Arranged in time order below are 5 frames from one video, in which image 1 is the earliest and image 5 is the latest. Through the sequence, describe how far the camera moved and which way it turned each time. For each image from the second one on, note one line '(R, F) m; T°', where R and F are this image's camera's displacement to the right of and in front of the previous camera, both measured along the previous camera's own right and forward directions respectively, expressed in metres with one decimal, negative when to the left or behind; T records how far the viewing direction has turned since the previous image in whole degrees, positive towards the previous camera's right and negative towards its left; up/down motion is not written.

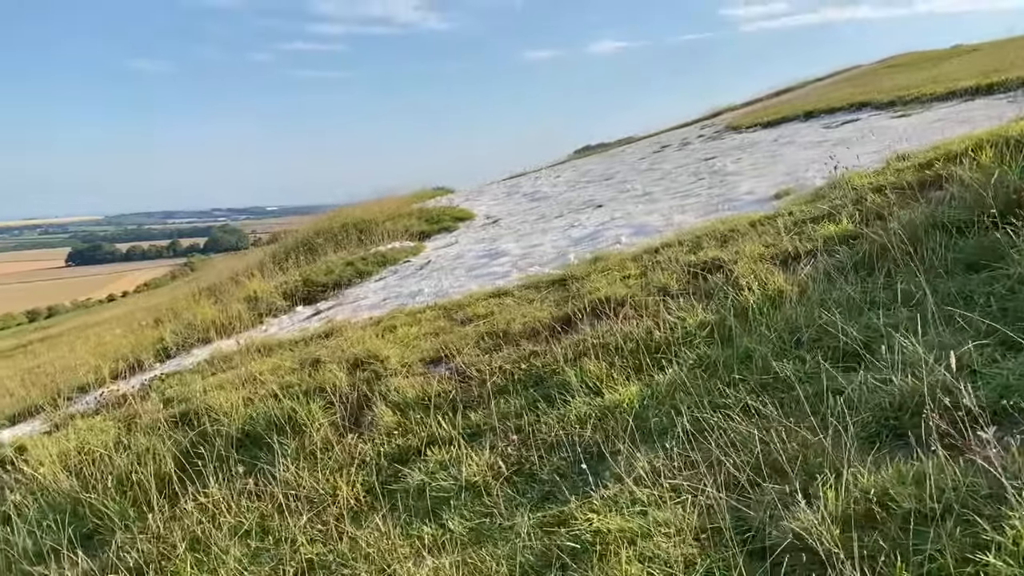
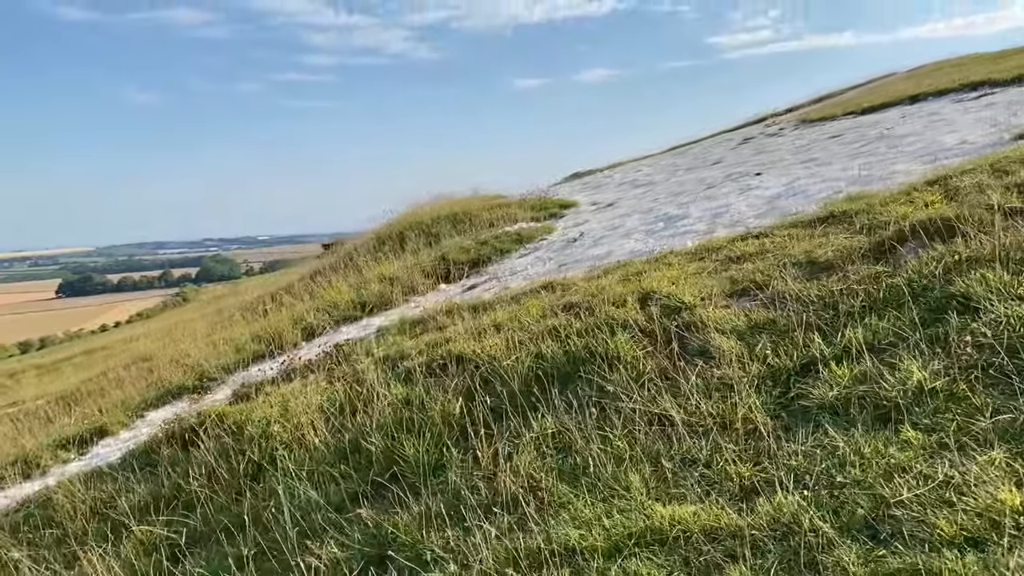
(-2.1, +0.6) m; 0°
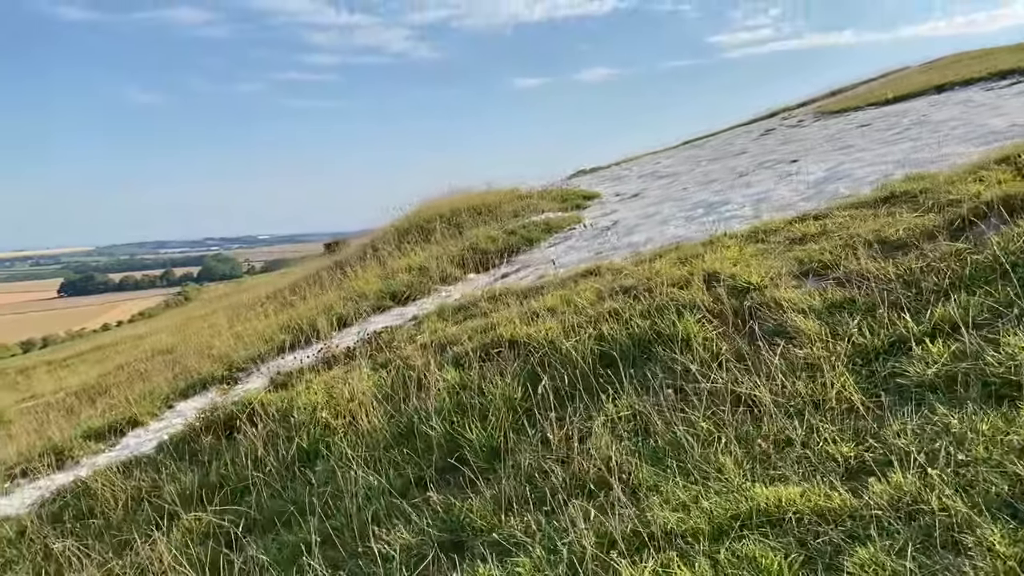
(-0.4, +0.2) m; 0°
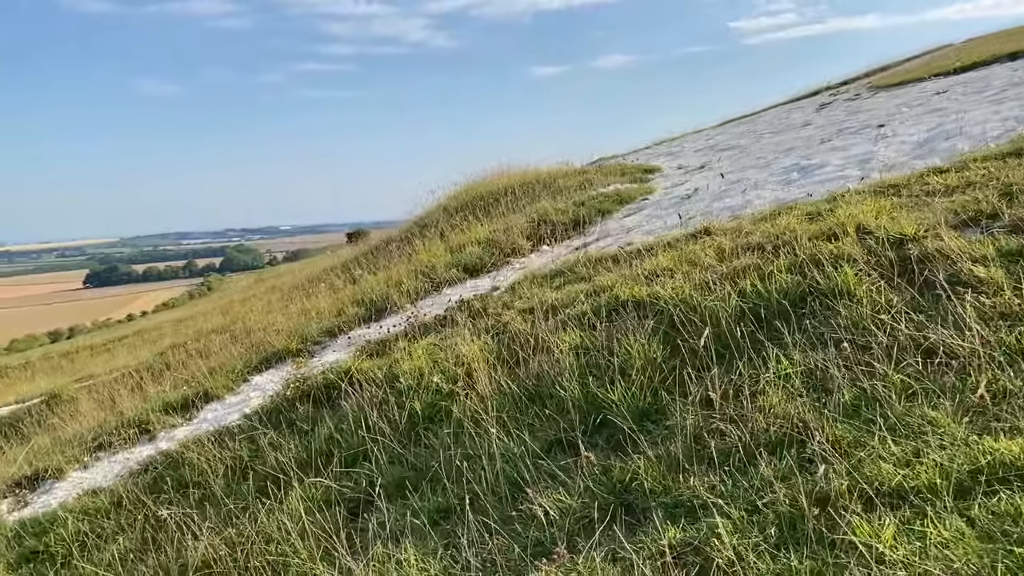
(-0.7, +0.3) m; -2°
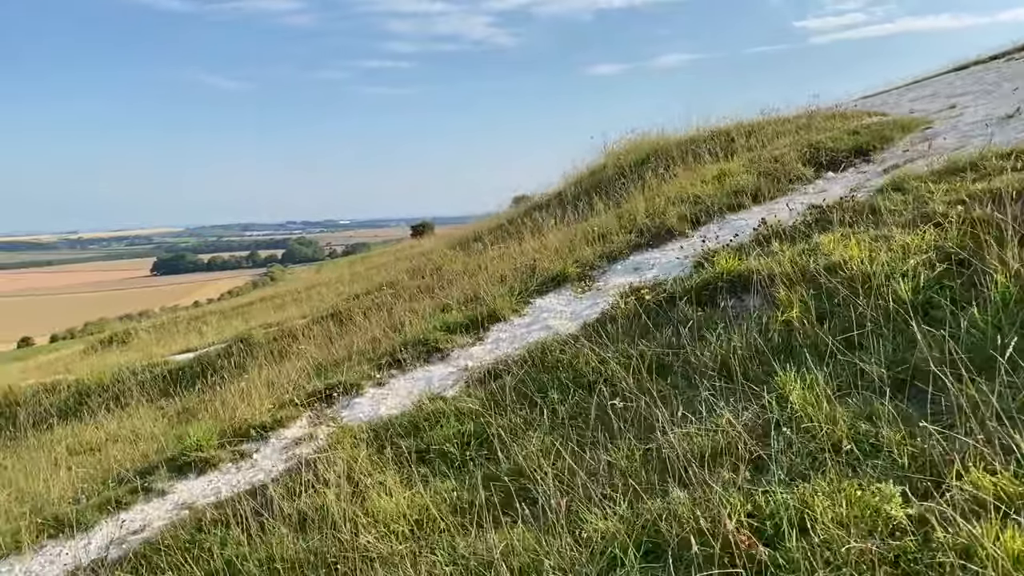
(-2.5, +0.8) m; -5°
